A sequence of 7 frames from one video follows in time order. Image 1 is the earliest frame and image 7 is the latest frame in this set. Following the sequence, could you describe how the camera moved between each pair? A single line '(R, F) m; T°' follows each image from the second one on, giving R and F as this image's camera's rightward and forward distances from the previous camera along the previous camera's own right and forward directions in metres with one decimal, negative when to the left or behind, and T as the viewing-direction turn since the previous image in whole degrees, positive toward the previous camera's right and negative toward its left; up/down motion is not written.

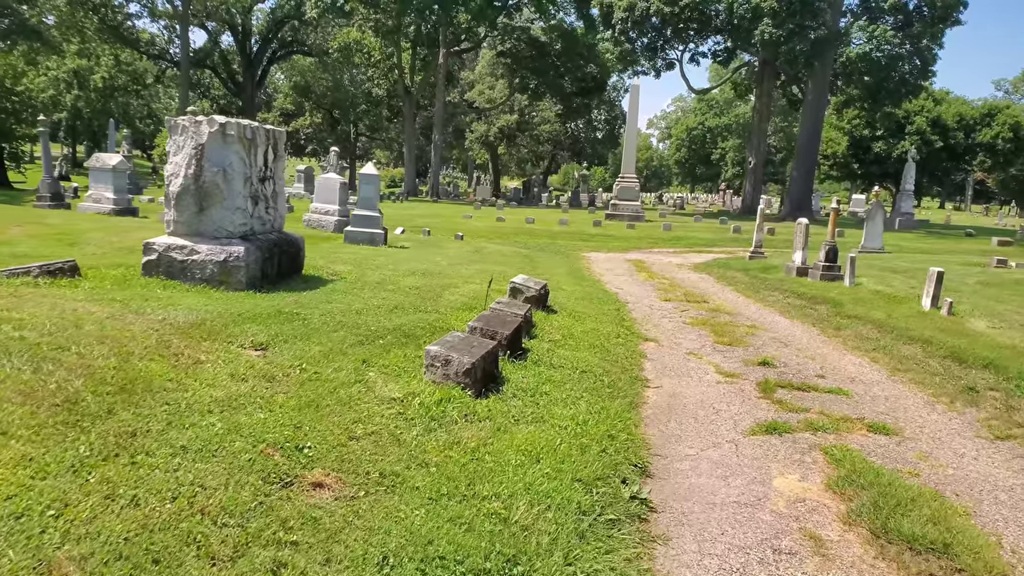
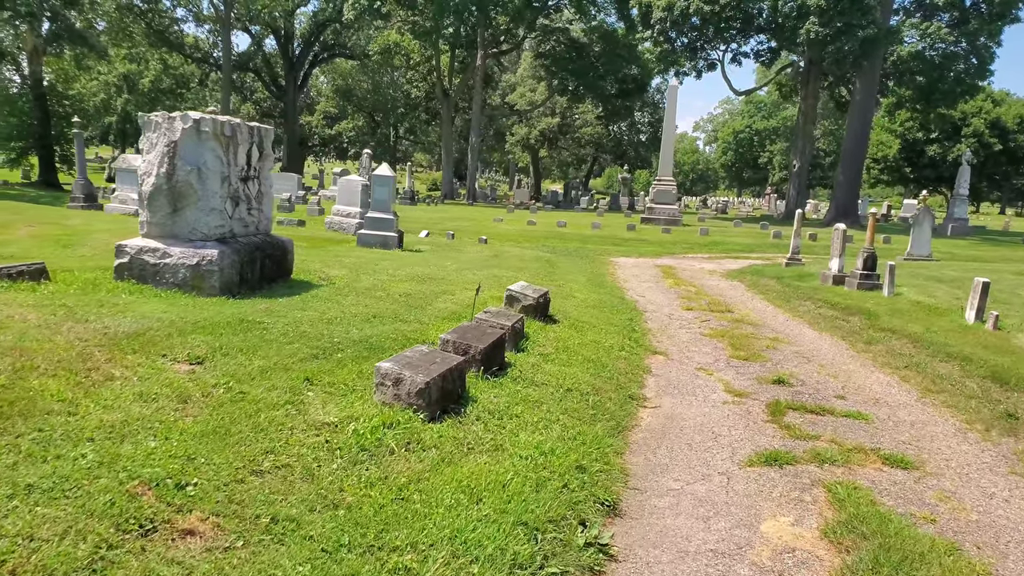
(+0.4, +0.5) m; -3°
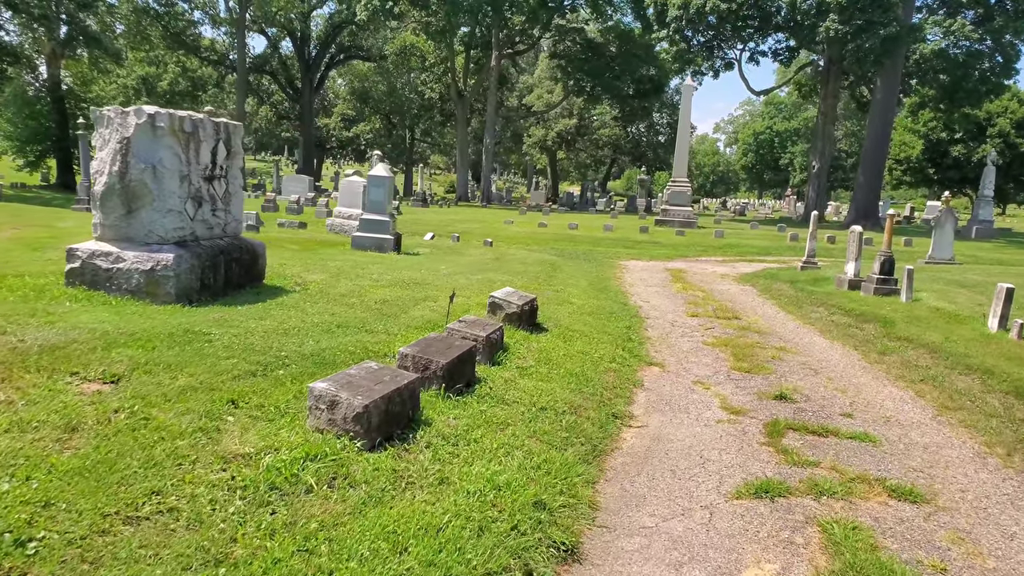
(+0.3, +0.5) m; -1°
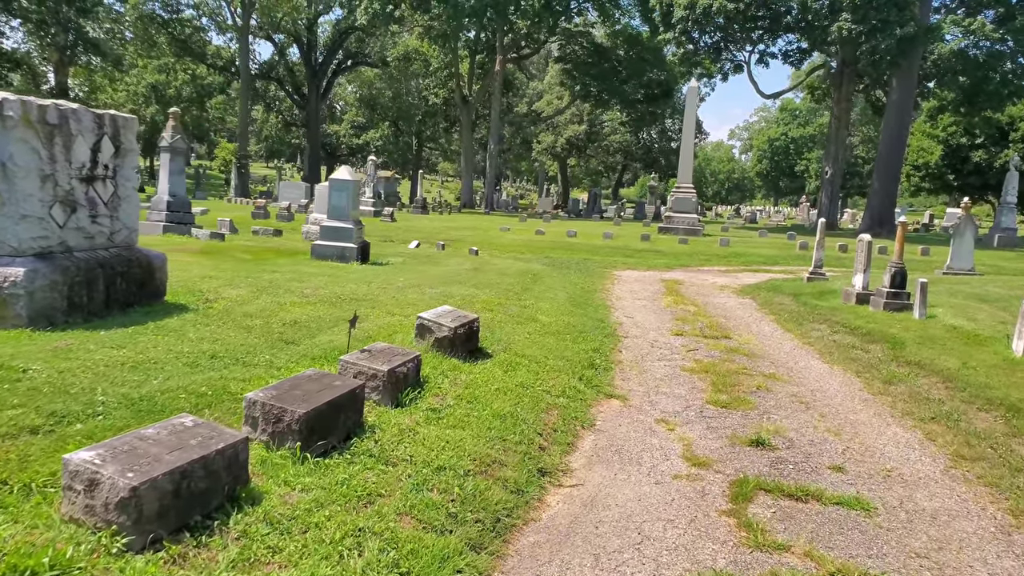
(+0.6, +1.0) m; -1°
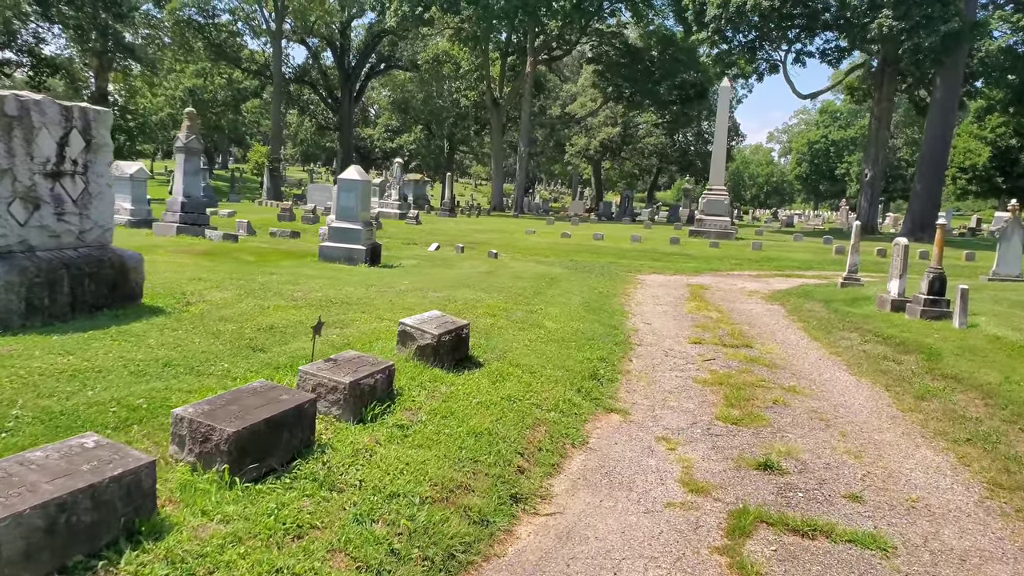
(+0.3, +0.4) m; -3°
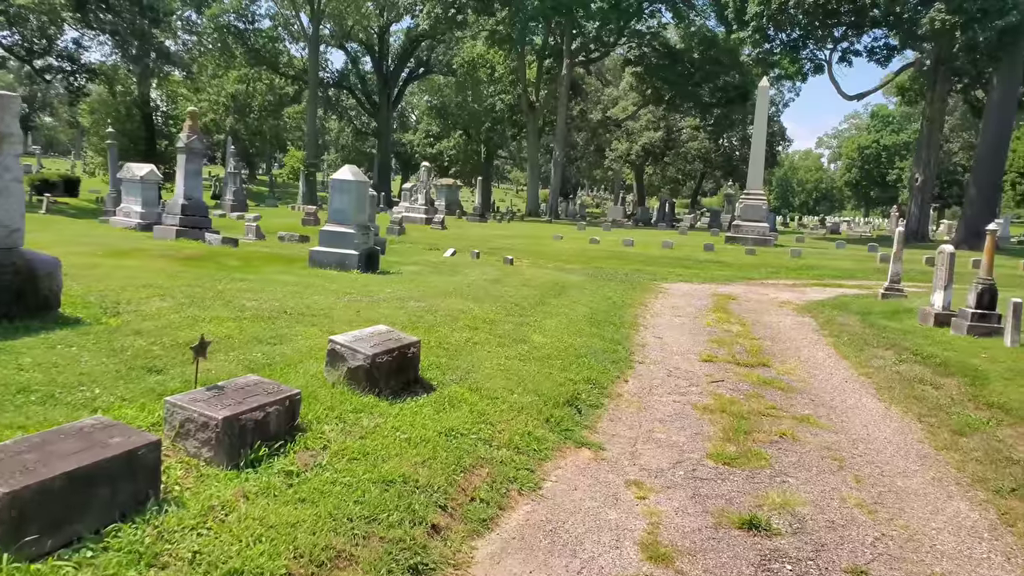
(+0.6, +0.8) m; -3°
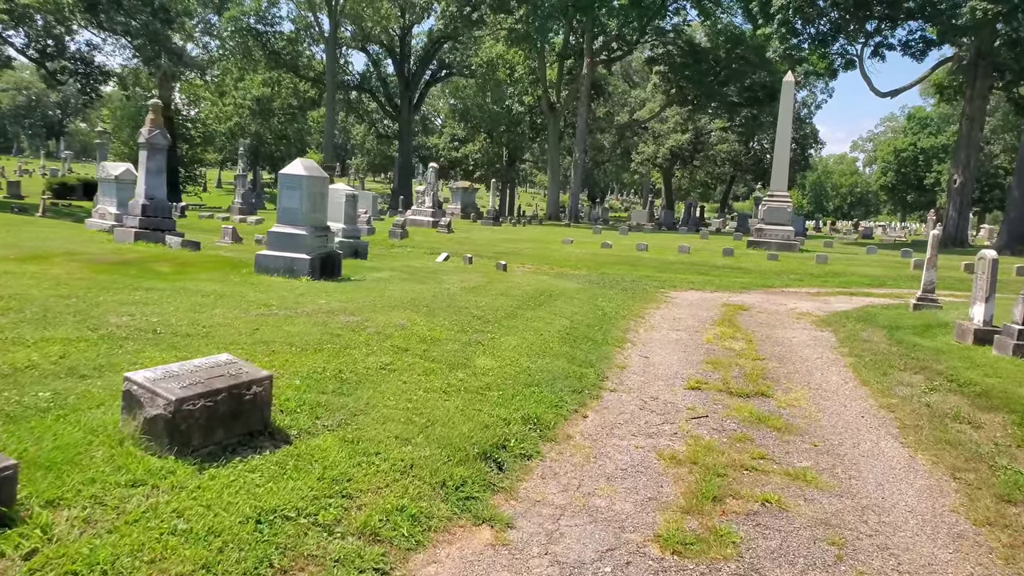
(+0.7, +1.3) m; -2°
